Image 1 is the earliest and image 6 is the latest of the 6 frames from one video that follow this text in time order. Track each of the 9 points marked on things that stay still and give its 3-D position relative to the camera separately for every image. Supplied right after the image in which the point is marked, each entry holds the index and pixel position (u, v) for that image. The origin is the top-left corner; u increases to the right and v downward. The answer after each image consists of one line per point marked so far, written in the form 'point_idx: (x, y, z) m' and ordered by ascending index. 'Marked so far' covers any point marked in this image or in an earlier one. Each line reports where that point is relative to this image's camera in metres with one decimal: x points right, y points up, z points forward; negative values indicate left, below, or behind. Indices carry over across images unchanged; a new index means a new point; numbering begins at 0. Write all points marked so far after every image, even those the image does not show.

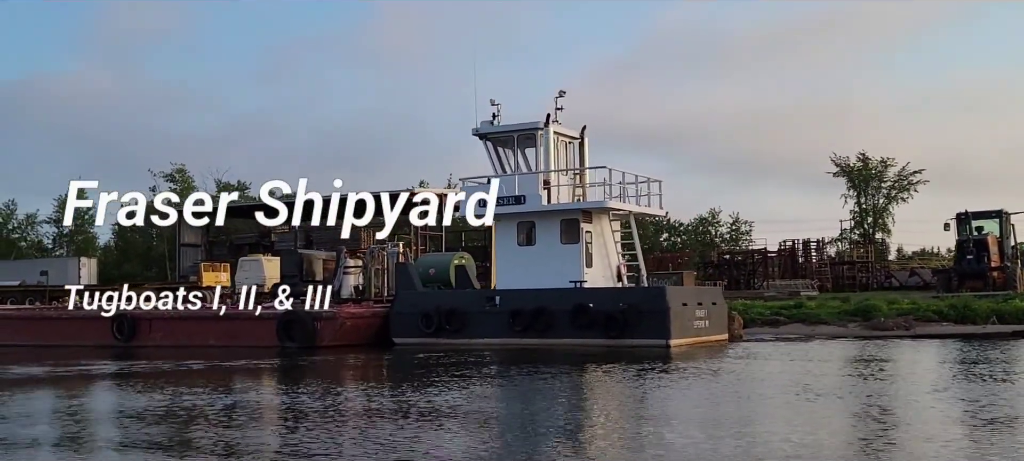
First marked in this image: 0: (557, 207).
0: (+0.7, +0.4, +17.3) m
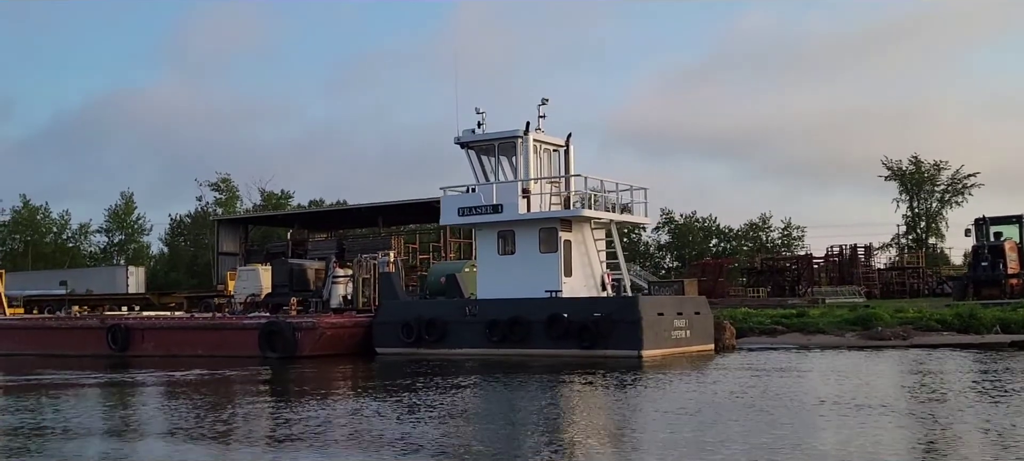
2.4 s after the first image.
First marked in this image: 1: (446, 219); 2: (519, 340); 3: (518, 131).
0: (+0.3, +0.3, +17.2) m
1: (-1.2, +0.2, +18.2) m
2: (+0.1, -1.8, +16.6) m
3: (+0.1, +1.8, +18.0) m
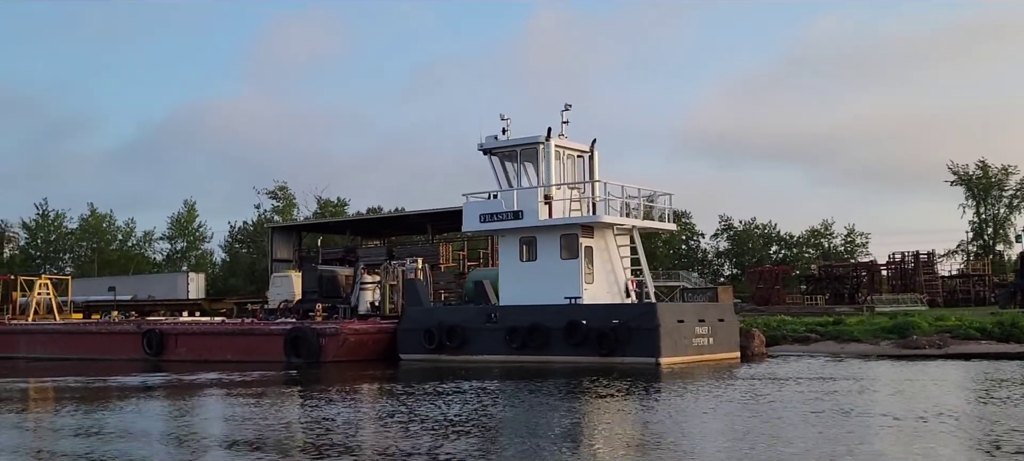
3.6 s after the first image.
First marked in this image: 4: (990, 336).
0: (+0.7, +0.2, +17.1) m
1: (-0.8, +0.1, +18.2) m
2: (+0.4, -1.9, +16.5) m
3: (+0.5, +1.7, +17.9) m
4: (+9.3, -2.0, +19.3) m
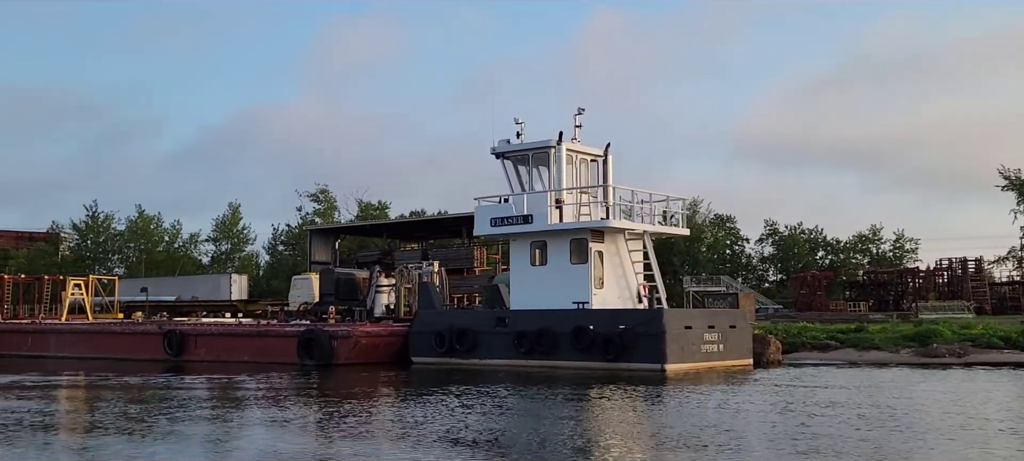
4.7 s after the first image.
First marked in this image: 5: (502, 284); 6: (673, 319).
0: (+0.9, +0.1, +17.0) m
1: (-0.6, 0.0, +18.2) m
2: (+0.6, -2.0, +16.5) m
3: (+0.7, +1.6, +17.9) m
4: (+9.5, -2.2, +18.8) m
5: (-0.2, -1.1, +19.6) m
6: (+2.5, -1.4, +15.6) m
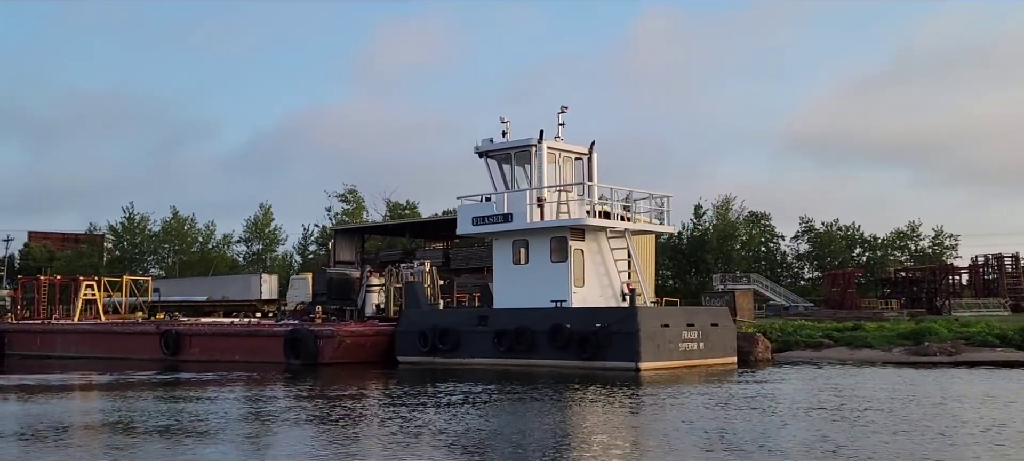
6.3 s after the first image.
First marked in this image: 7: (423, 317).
0: (+0.5, +0.1, +17.0) m
1: (-0.9, 0.0, +18.2) m
2: (+0.2, -2.0, +16.5) m
3: (+0.4, +1.6, +17.8) m
4: (+9.2, -2.1, +18.4) m
5: (-0.4, -1.0, +19.6) m
6: (+2.1, -1.4, +15.4) m
7: (-1.6, -1.6, +18.0) m
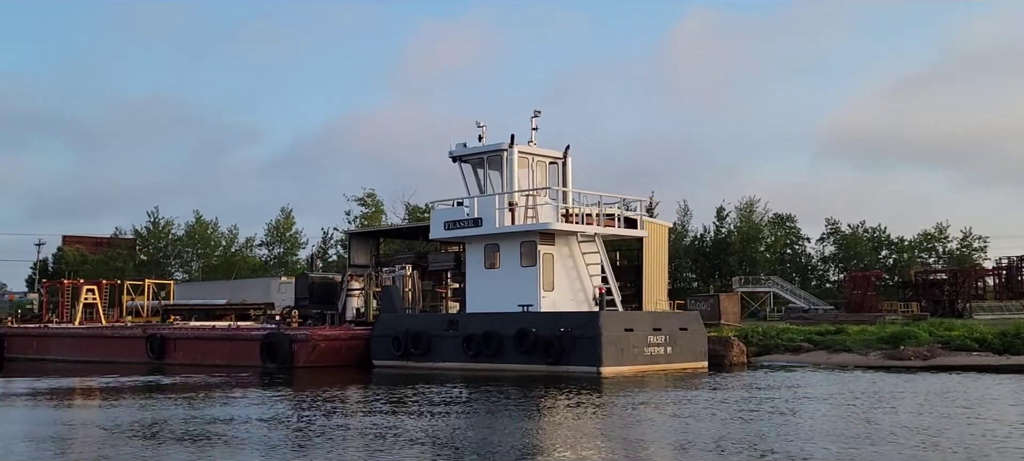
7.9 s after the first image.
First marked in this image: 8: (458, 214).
0: (0.0, 0.0, +17.0) m
1: (-1.4, 0.0, +18.3) m
2: (-0.3, -2.1, +16.5) m
3: (-0.1, +1.6, +17.9) m
4: (+8.8, -2.1, +18.2) m
5: (-0.9, -1.1, +19.7) m
6: (+1.6, -1.4, +15.4) m
7: (-2.1, -1.7, +18.1) m
8: (-1.0, +0.3, +18.1) m
